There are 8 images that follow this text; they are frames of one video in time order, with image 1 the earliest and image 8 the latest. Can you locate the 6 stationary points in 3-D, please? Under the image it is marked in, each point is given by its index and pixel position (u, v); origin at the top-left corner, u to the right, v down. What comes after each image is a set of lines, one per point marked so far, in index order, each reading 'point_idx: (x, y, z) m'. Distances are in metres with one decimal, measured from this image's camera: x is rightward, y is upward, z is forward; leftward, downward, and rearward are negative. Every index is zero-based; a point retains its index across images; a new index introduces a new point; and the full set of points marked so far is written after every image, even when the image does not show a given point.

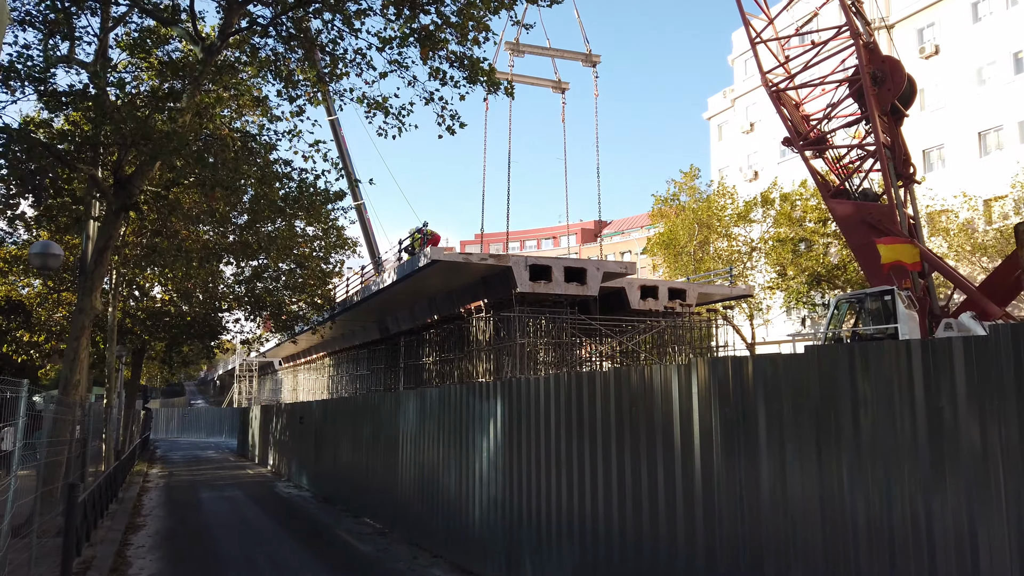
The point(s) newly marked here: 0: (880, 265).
0: (+7.5, +0.5, +15.6) m
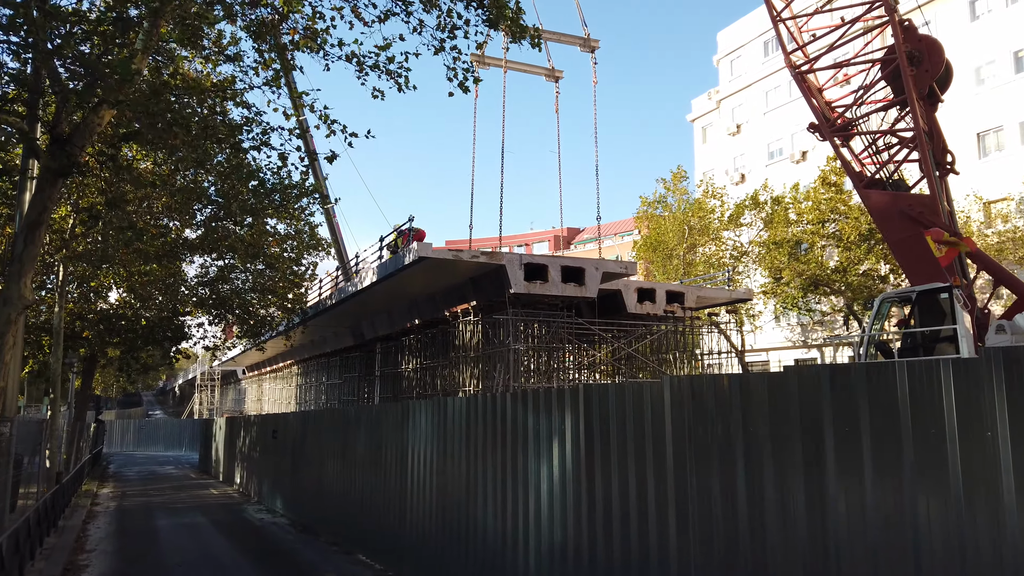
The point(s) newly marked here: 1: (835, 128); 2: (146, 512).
0: (+7.6, +0.5, +14.1) m
1: (+6.8, +3.4, +16.2) m
2: (-8.2, -5.1, +17.3) m
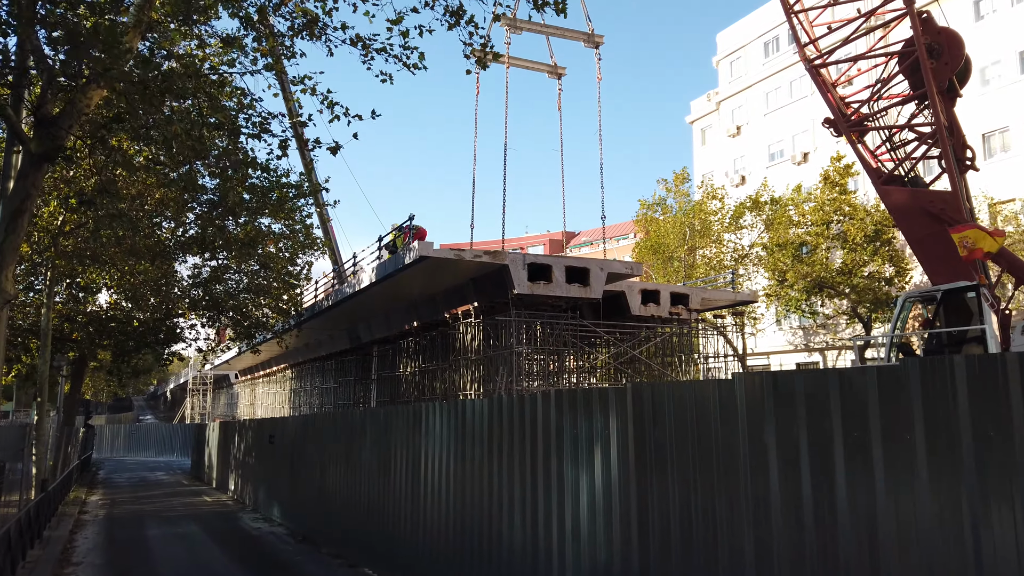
0: (+7.7, +0.5, +13.7) m
1: (+6.9, +3.4, +15.7) m
2: (-8.1, -5.0, +16.6) m
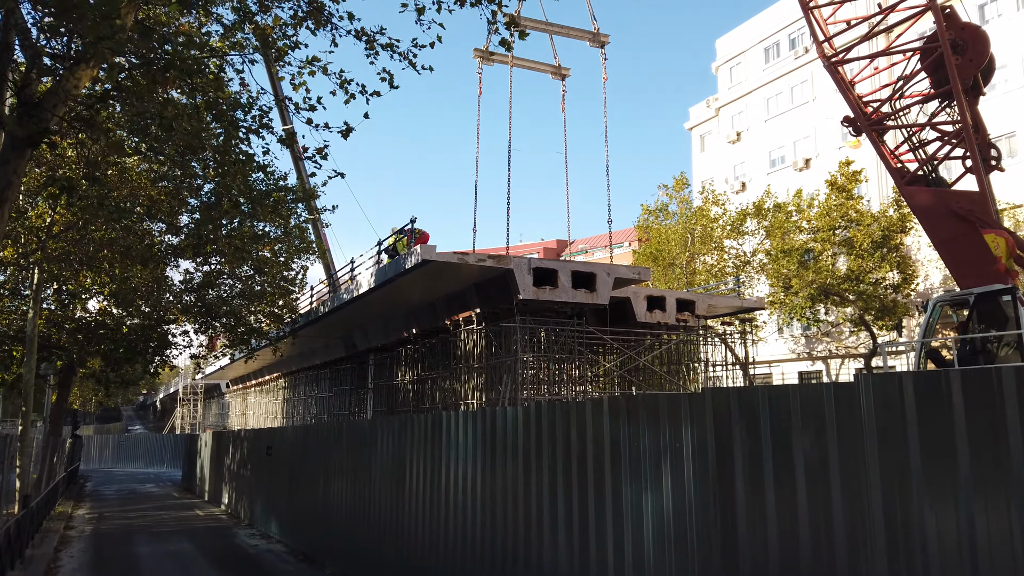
0: (+7.9, +0.4, +13.1) m
1: (+7.1, +3.3, +15.2) m
2: (-8.0, -5.1, +15.9) m
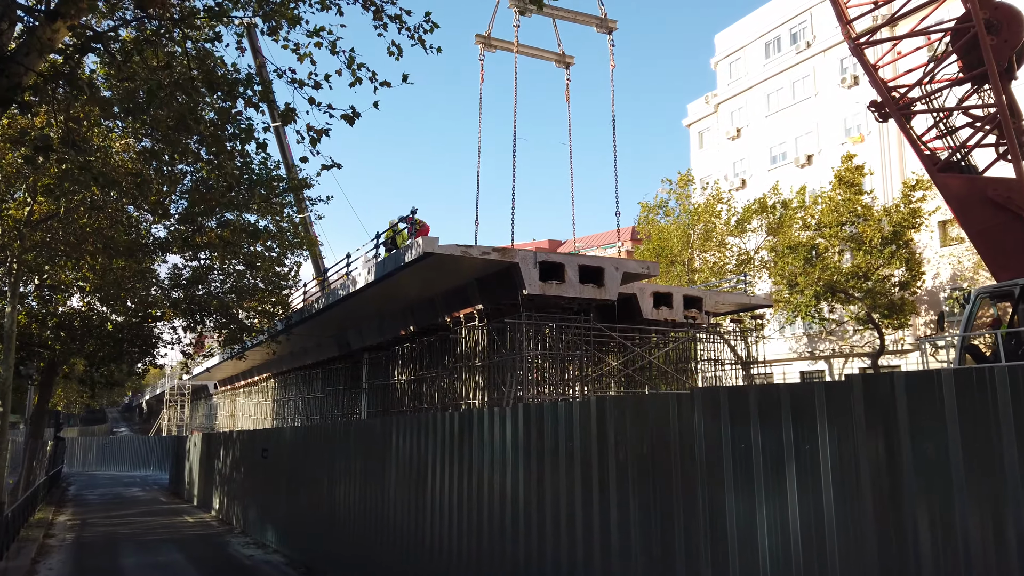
0: (+8.1, +0.6, +12.4) m
1: (+7.3, +3.4, +14.5) m
2: (-7.8, -5.0, +14.9) m
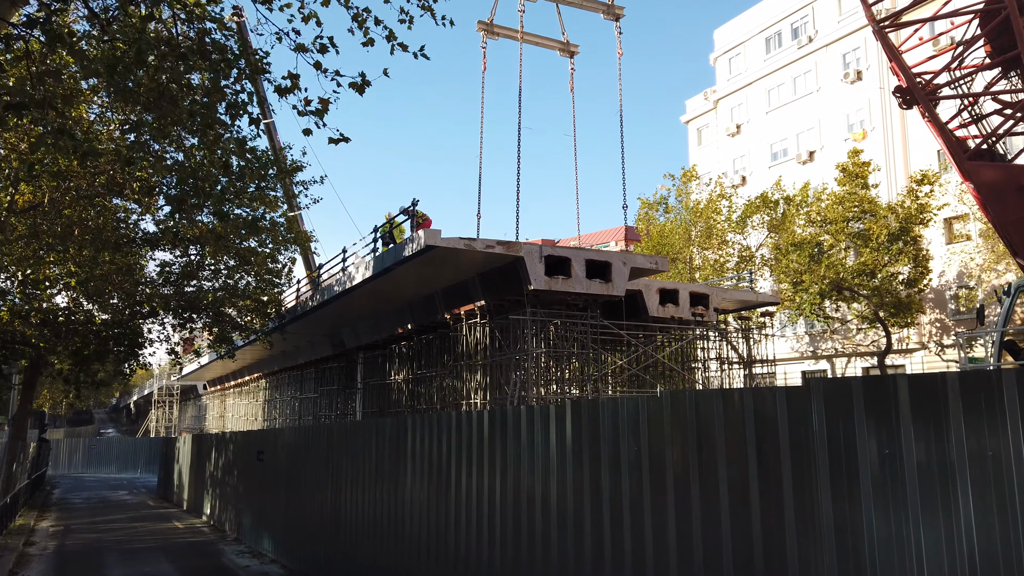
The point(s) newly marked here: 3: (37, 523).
0: (+8.3, +0.7, +11.8) m
1: (+7.4, +3.5, +13.9) m
2: (-7.7, -4.9, +14.1) m
3: (-12.1, -6.0, +19.7) m
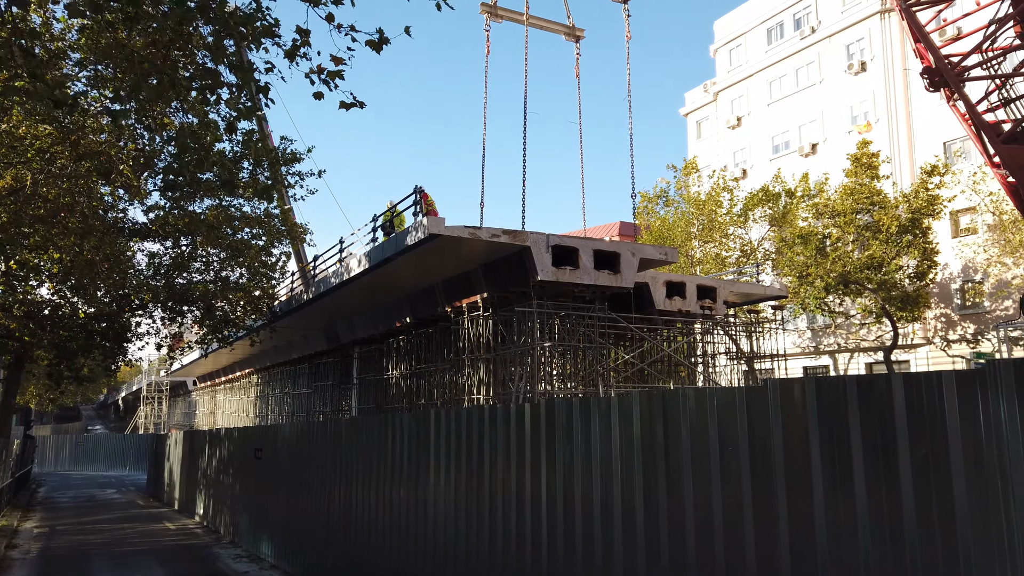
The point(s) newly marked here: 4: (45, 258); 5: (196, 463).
0: (+8.5, +0.8, +11.3) m
1: (+7.6, +3.7, +13.3) m
2: (-7.5, -4.7, +13.4) m
3: (-12.1, -5.7, +18.9) m
4: (-11.2, +0.8, +18.6) m
5: (-8.1, -4.4, +19.6) m
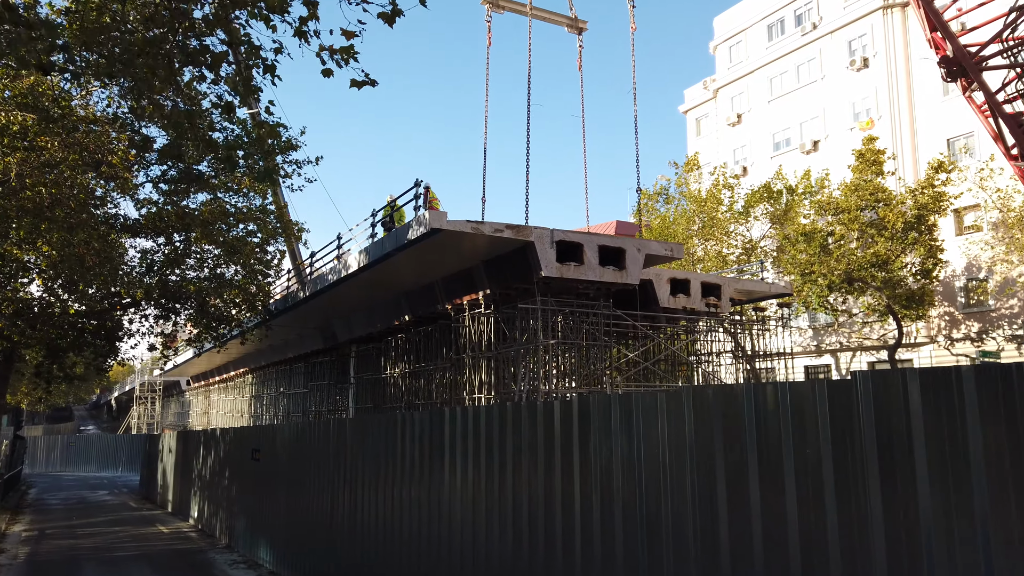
0: (+8.6, +0.9, +10.9) m
1: (+7.7, +3.8, +12.9) m
2: (-7.4, -4.6, +12.9) m
3: (-12.0, -5.7, +18.4) m
4: (-11.2, +0.9, +18.1) m
5: (-8.0, -4.4, +19.1) m
